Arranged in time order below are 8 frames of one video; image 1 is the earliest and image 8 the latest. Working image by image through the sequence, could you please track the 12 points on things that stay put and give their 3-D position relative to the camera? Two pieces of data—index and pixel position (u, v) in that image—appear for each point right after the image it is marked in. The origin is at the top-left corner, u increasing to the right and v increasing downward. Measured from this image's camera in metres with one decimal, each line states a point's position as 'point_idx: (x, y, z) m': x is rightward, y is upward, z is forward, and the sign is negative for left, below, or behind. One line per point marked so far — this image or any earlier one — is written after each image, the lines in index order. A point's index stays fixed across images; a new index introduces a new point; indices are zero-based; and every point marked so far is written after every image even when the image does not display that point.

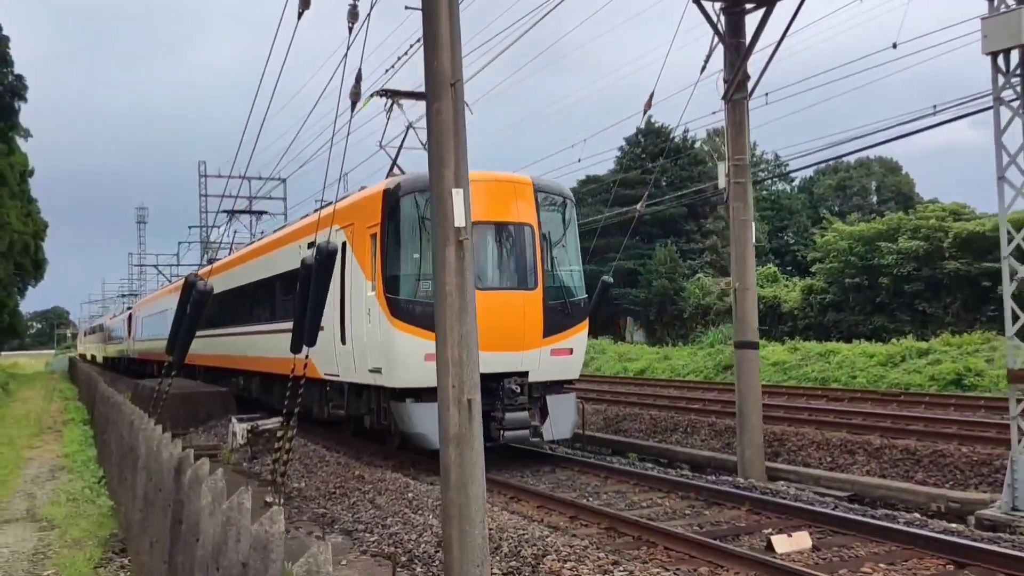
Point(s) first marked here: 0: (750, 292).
0: (+2.3, 0.0, +8.6) m
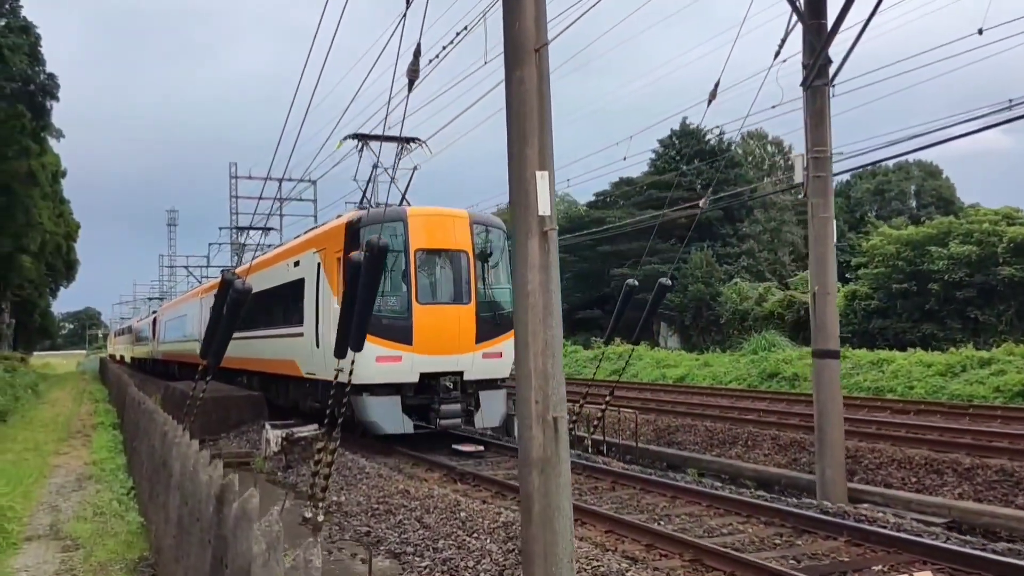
0: (+2.9, -0.1, +7.9) m
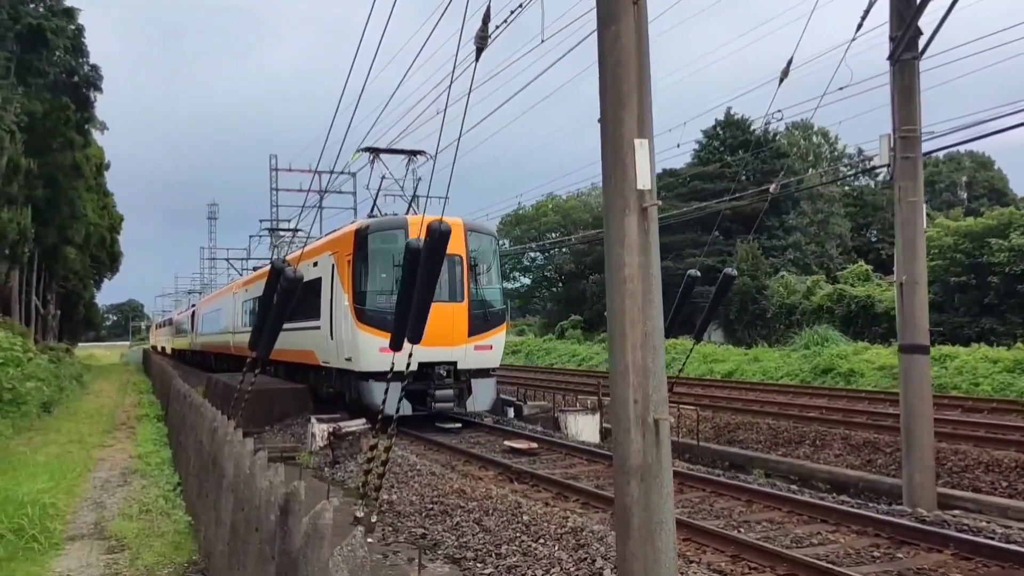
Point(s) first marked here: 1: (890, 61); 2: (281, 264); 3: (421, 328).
0: (+3.4, 0.0, +7.3) m
1: (+3.2, +1.9, +7.4) m
2: (-1.8, +0.2, +6.9) m
3: (-0.6, -0.3, +6.1) m
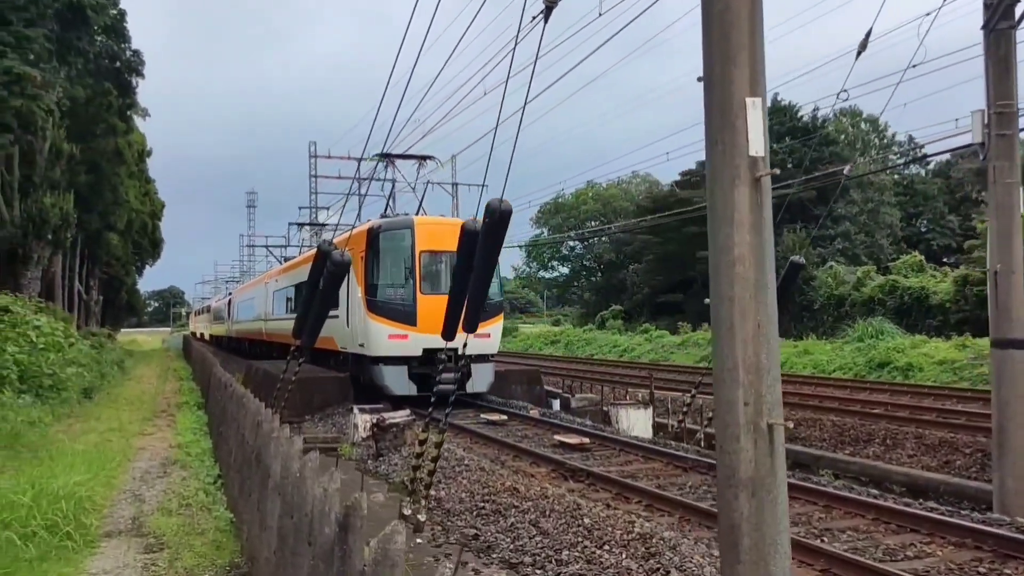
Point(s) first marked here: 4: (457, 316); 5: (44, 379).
0: (+3.9, +0.1, +6.7) m
1: (+3.7, +2.0, +6.8) m
2: (-1.4, +0.3, +6.5) m
3: (-0.2, -0.2, +5.7) m
4: (-0.4, -0.2, +6.0) m
5: (-7.2, -1.4, +13.5) m
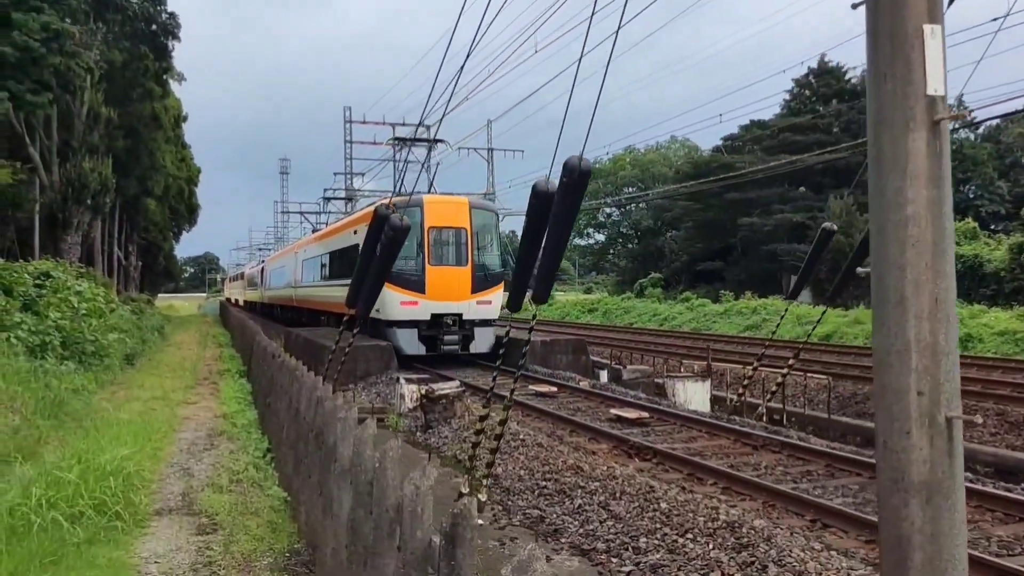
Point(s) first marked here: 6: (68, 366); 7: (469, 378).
0: (+4.4, +0.3, +6.1) m
1: (+4.2, +2.2, +6.1) m
2: (-0.9, +0.5, +6.1) m
3: (+0.2, 0.0, +5.2) m
4: (+0.1, 0.0, +5.6) m
5: (-6.4, -0.9, +13.3) m
6: (-6.0, -1.1, +11.9) m
7: (-0.7, -1.4, +14.1) m
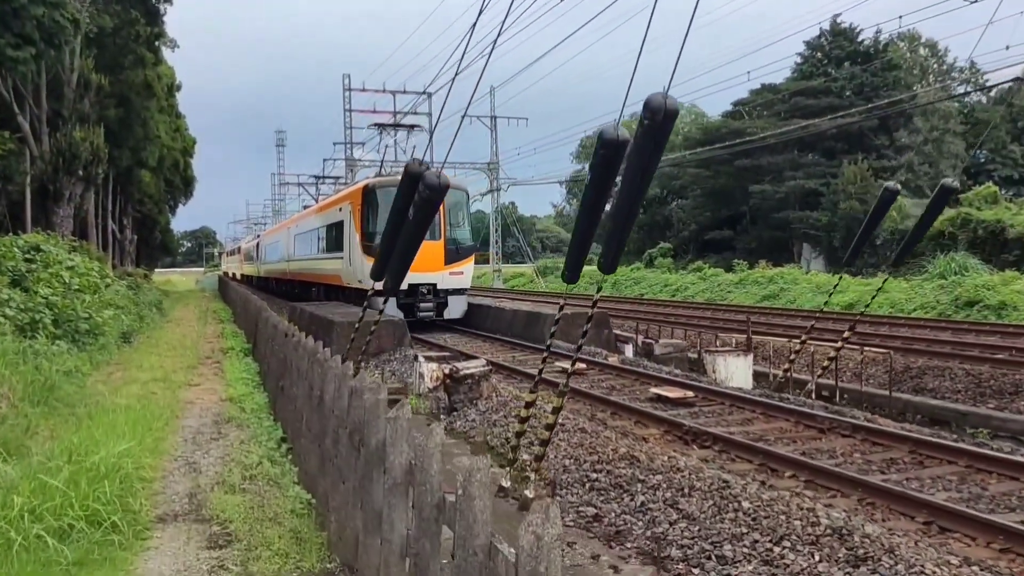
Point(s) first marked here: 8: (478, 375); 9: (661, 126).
0: (+4.7, +0.5, +5.3) m
1: (+4.5, +2.5, +5.3) m
2: (-0.6, +0.7, +5.3) m
3: (+0.5, +0.2, +4.4) m
4: (+0.4, +0.2, +4.7) m
5: (-6.1, -0.5, +12.5) m
6: (-5.7, -0.7, +11.1) m
7: (-0.4, -1.0, +13.3) m
8: (-0.3, -0.9, +9.4) m
9: (+0.7, +0.8, +4.0) m
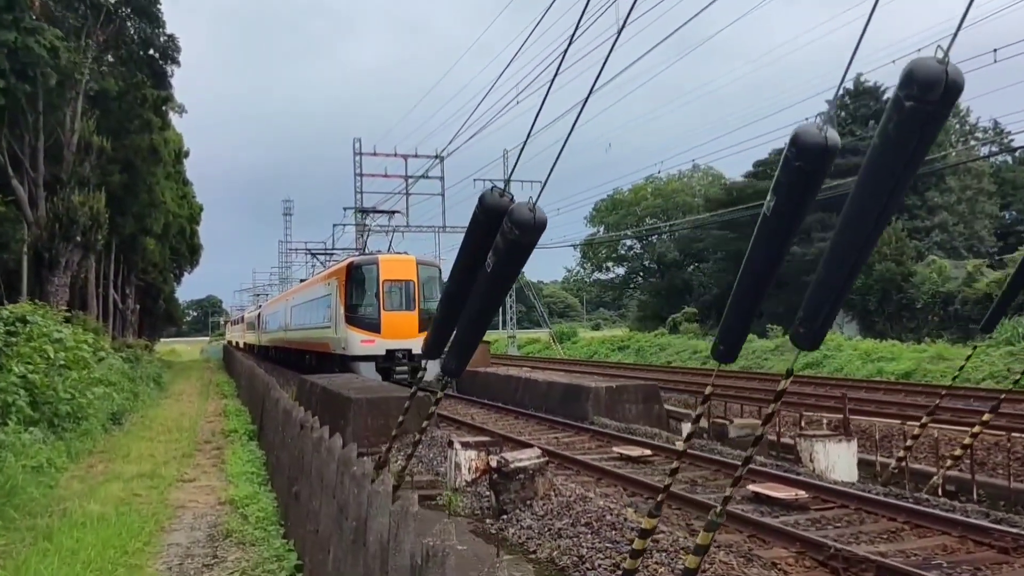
0: (+5.2, +0.2, +3.7) m
1: (+5.0, +2.1, +3.8) m
2: (-0.1, +0.4, +3.7) m
3: (+1.0, -0.1, +2.8) m
4: (+0.9, -0.1, +3.1) m
5: (-5.6, -1.5, +10.8) m
6: (-5.1, -1.6, +9.4) m
7: (+0.2, -2.0, +11.6) m
8: (+0.2, -1.6, +7.7) m
9: (+1.2, +0.5, +2.4) m
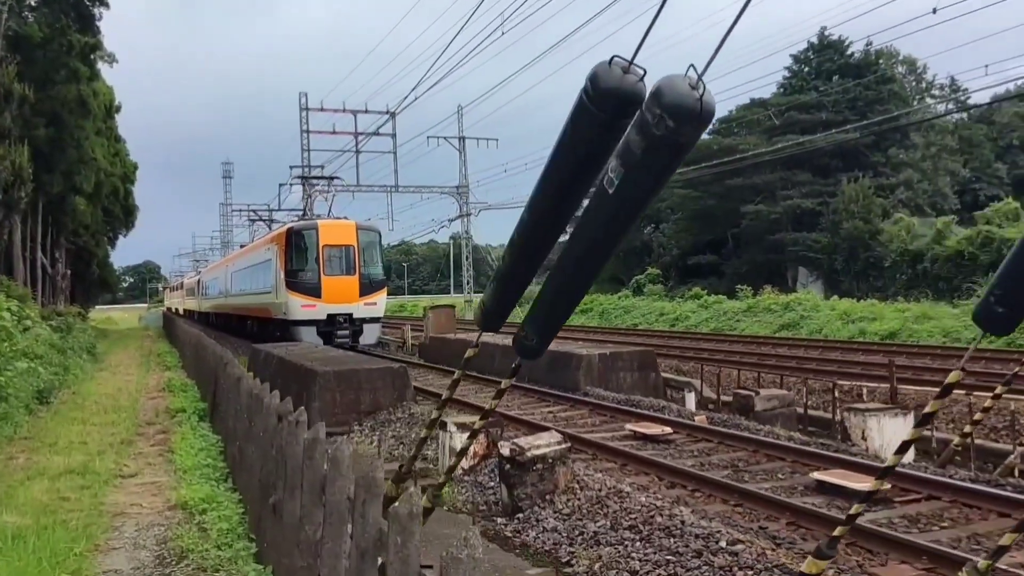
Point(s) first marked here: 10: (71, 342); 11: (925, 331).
0: (+5.5, +0.5, +2.7) m
1: (+5.3, +2.4, +2.7) m
2: (+0.3, +0.6, +2.3) m
3: (+1.5, +0.1, +1.5) m
4: (+1.3, +0.1, +1.9) m
5: (-5.6, -1.0, +9.2) m
6: (-5.1, -1.2, +7.8) m
7: (+0.1, -1.4, +10.3) m
8: (+0.3, -1.2, +6.4) m
9: (+1.6, +0.6, +1.2) m
10: (-9.5, -1.2, +18.9) m
11: (+8.6, -0.9, +18.2) m
